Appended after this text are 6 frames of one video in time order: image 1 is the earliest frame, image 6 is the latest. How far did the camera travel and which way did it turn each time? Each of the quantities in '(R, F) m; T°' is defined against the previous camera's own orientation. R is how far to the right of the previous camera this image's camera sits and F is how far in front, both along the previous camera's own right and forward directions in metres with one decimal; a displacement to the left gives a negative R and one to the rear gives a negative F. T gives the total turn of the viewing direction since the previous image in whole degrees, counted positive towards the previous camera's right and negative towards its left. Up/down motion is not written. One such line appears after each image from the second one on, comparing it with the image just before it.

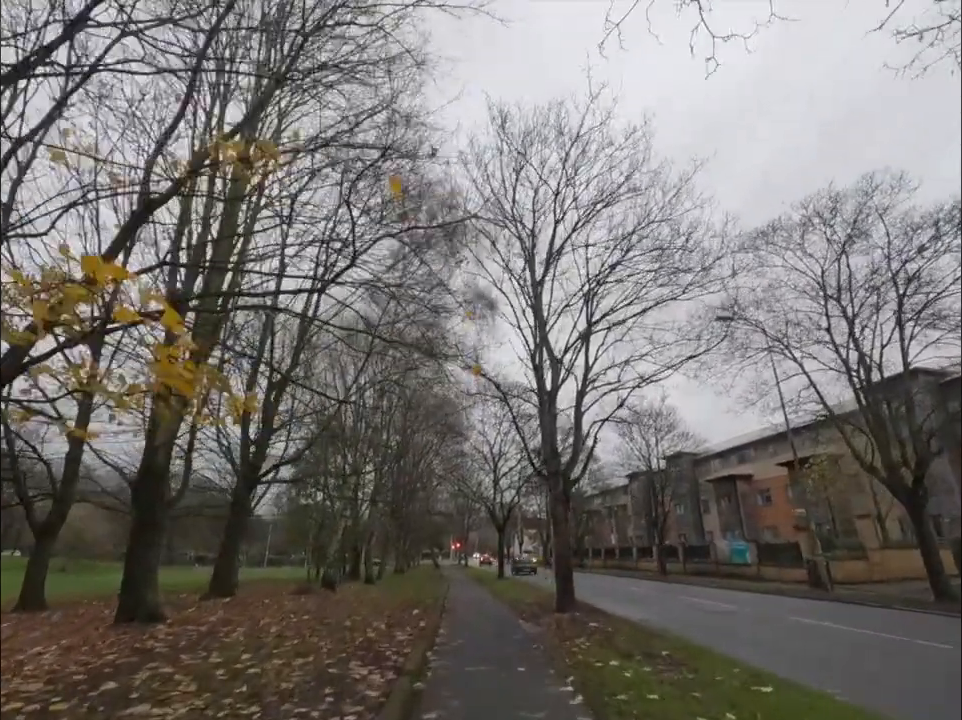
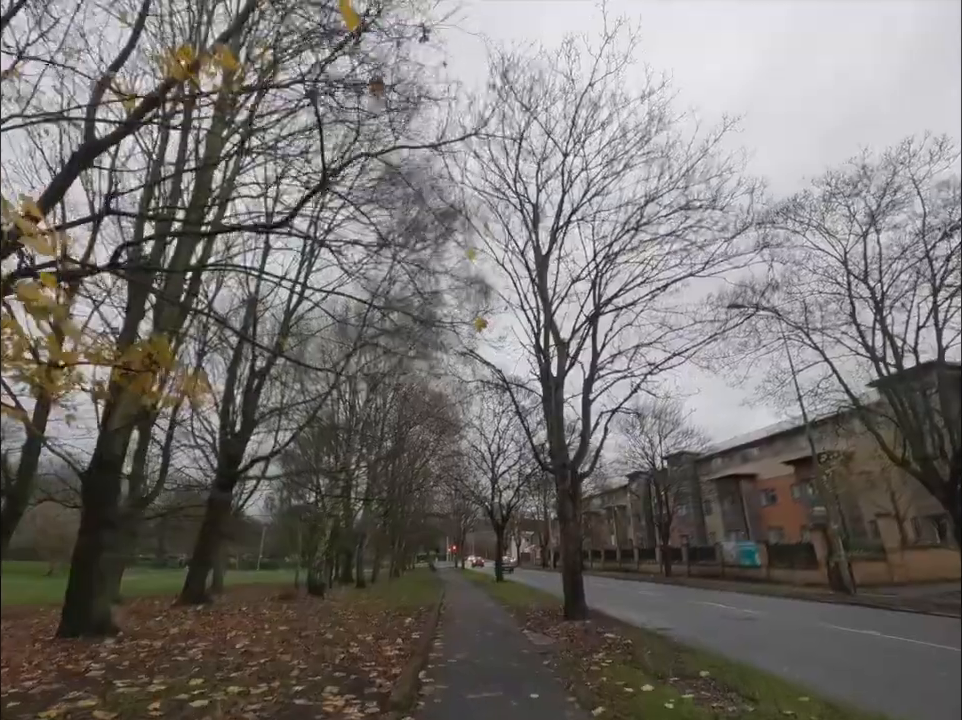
(-0.1, +1.1) m; 0°
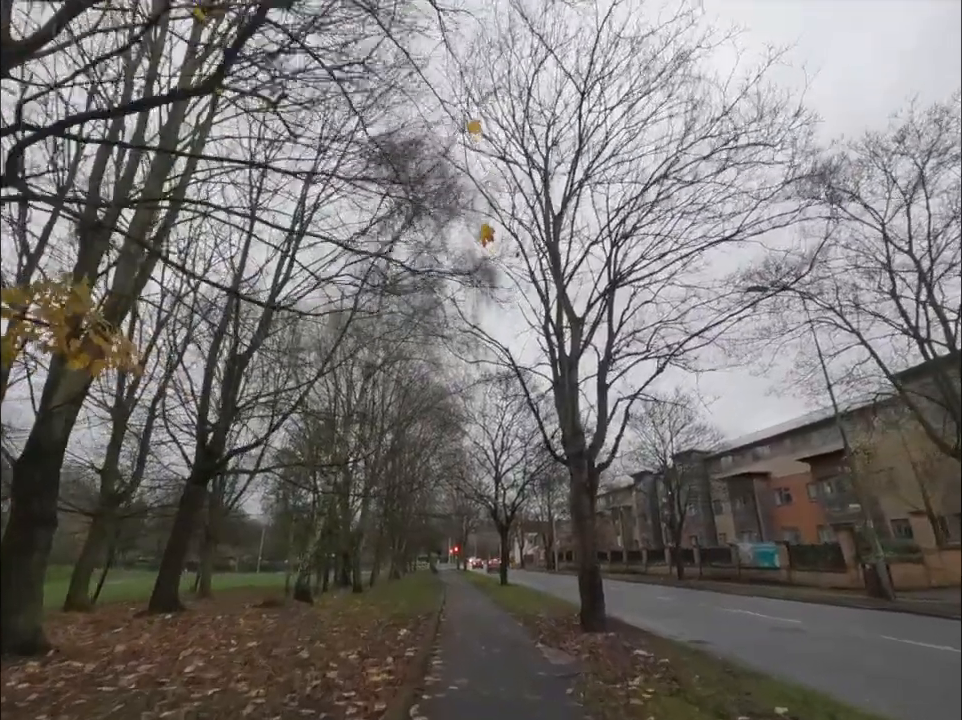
(-0.1, +1.3) m; 0°
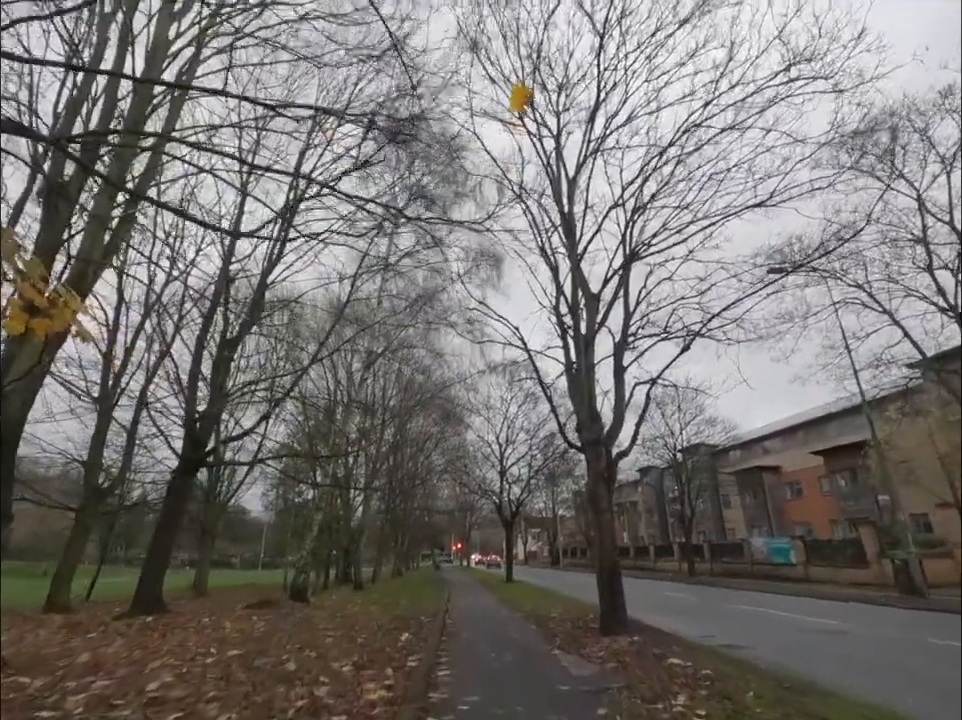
(-0.1, +0.9) m; 0°
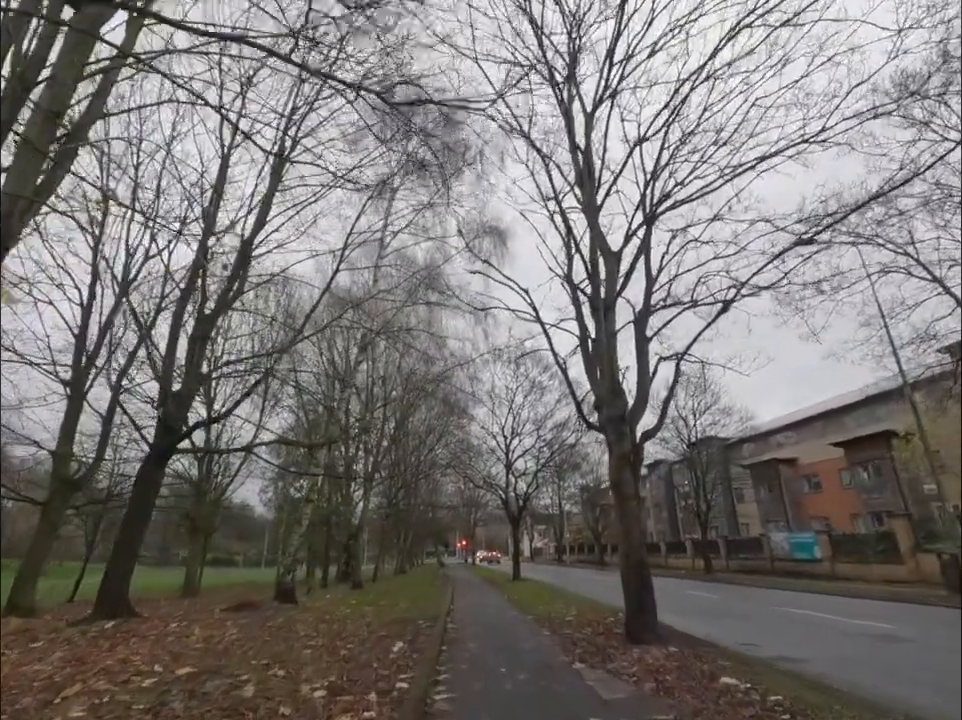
(0.0, +1.2) m; 0°
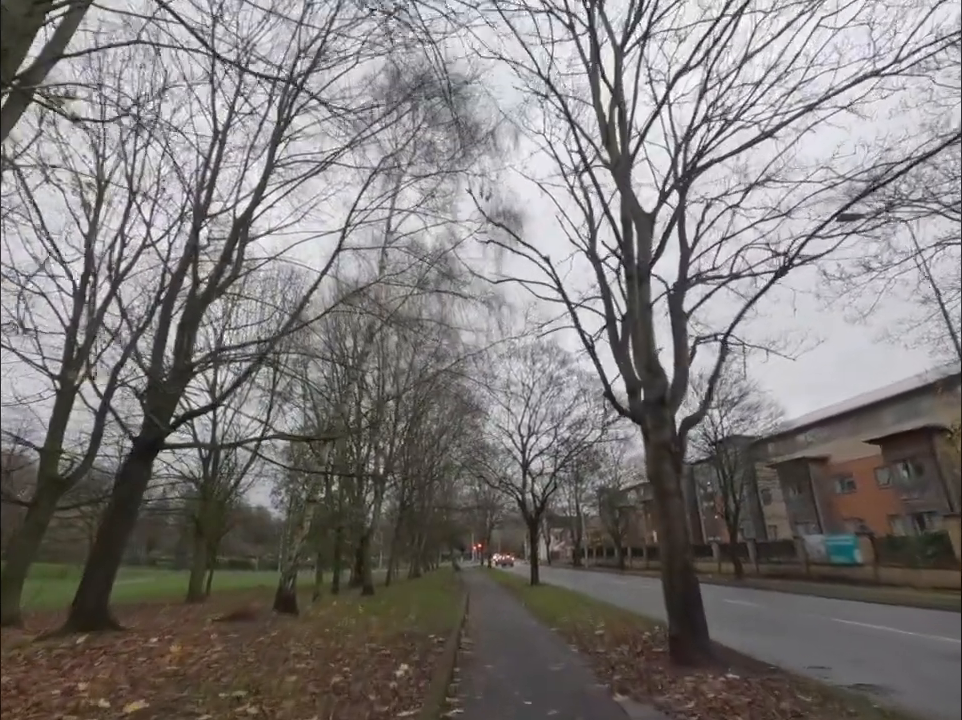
(0.0, +1.0) m; -2°
